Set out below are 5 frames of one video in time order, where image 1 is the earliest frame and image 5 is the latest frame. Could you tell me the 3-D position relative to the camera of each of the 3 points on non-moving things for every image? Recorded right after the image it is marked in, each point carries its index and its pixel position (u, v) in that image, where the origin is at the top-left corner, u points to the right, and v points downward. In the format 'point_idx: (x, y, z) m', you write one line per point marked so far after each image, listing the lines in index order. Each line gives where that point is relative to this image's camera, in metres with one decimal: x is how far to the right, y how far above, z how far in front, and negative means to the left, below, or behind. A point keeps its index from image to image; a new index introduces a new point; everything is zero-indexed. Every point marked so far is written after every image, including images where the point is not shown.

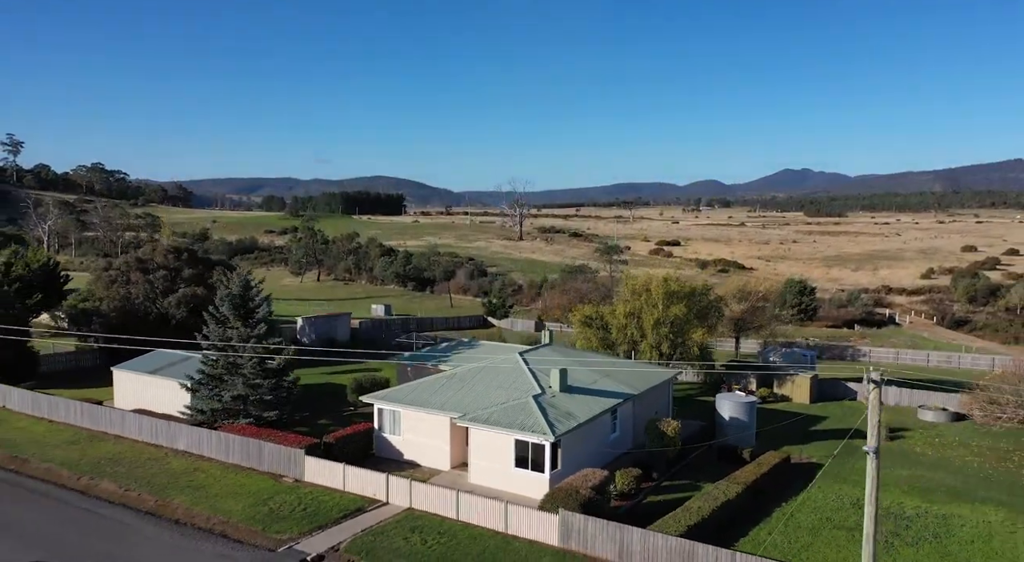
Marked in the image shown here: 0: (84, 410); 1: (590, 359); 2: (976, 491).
0: (-5.9, -1.8, +11.5) m
1: (+1.1, -1.1, +11.8) m
2: (+5.2, -2.3, +9.4) m
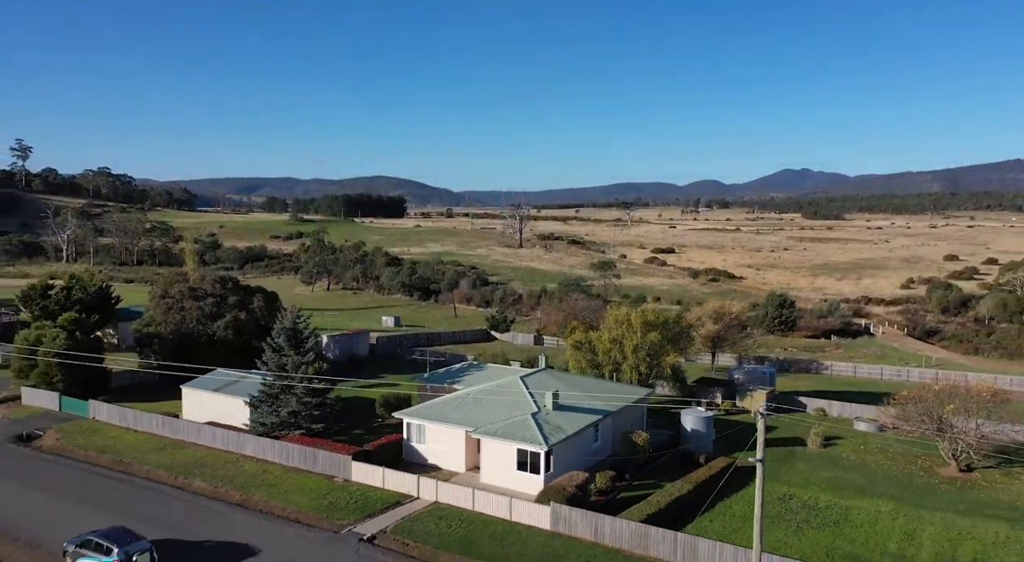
0: (-5.9, -2.4, +14.1) m
1: (+1.2, -1.7, +14.3) m
2: (+5.3, -2.9, +12.0) m
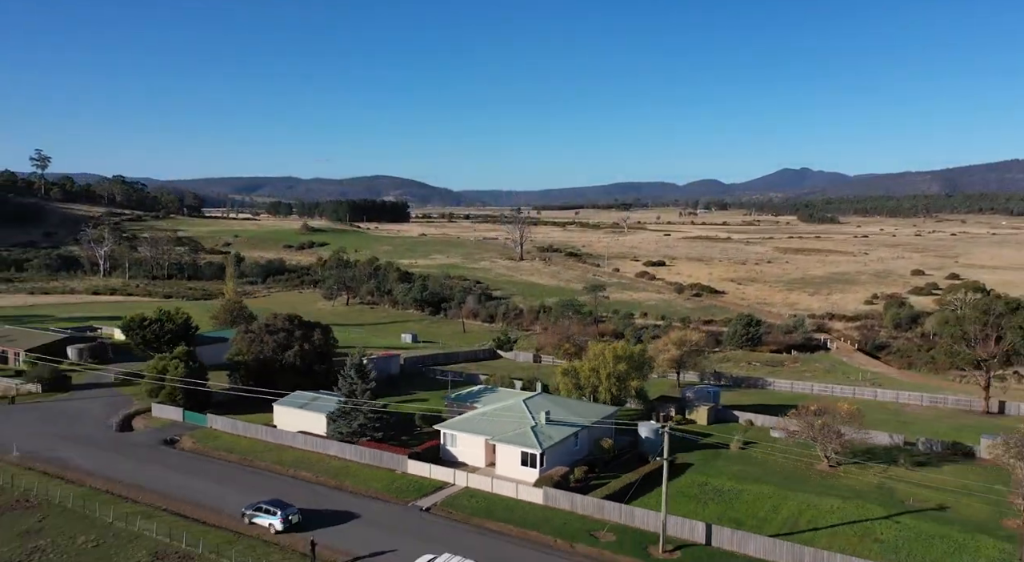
0: (-5.8, -3.5, +19.7) m
1: (+1.3, -2.9, +19.9) m
2: (+5.4, -4.1, +17.5) m
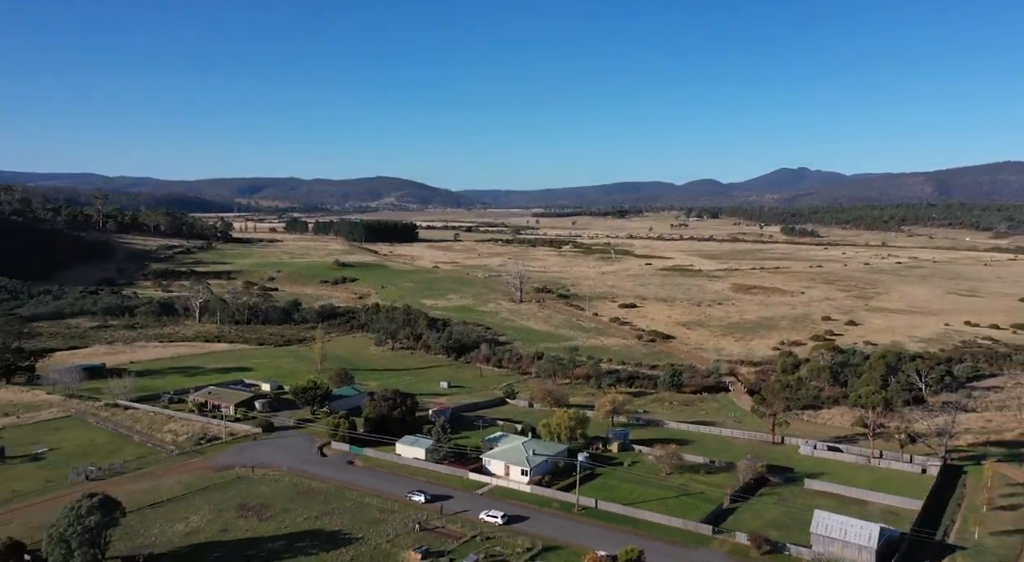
0: (-5.5, -8.5, +40.4) m
1: (+1.5, -7.9, +40.7) m
2: (+5.6, -9.1, +38.3) m
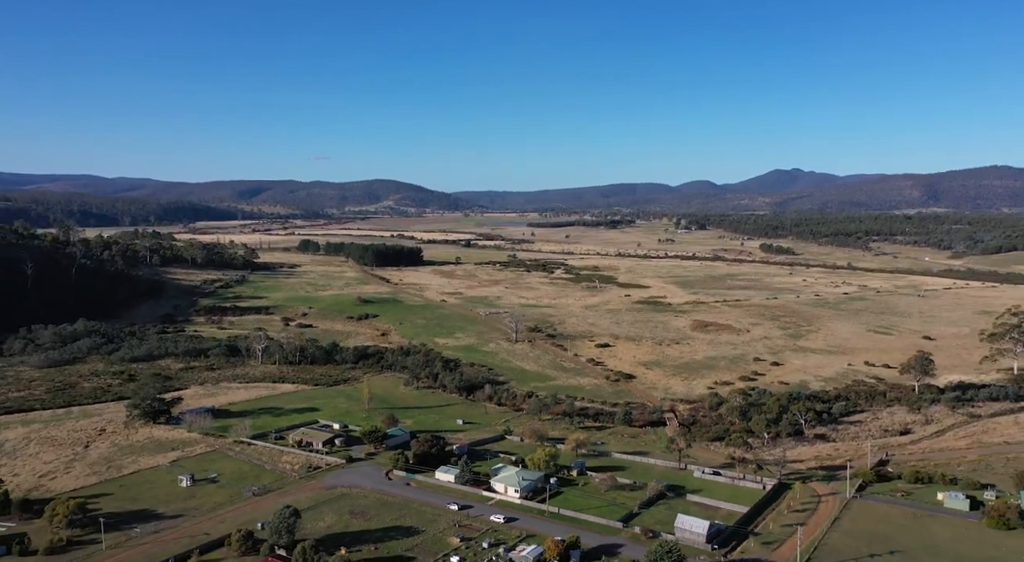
0: (-5.8, -15.4, +64.6) m
1: (+1.2, -14.7, +64.8) m
2: (+5.3, -15.9, +62.5) m
